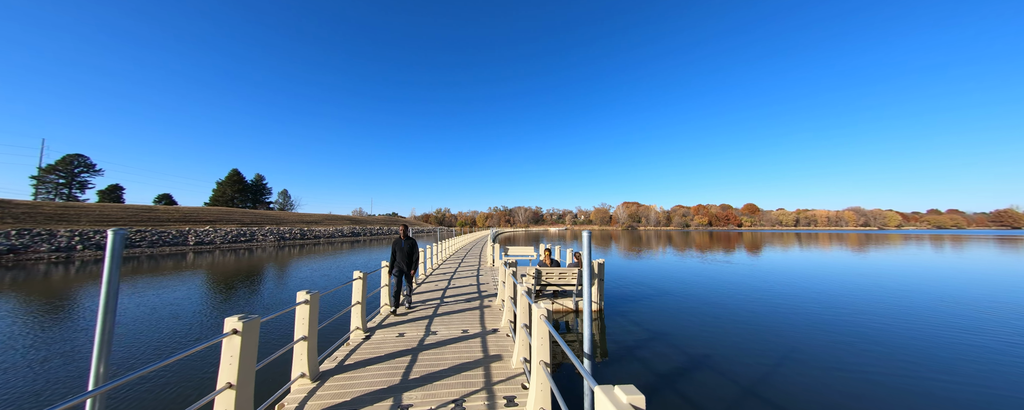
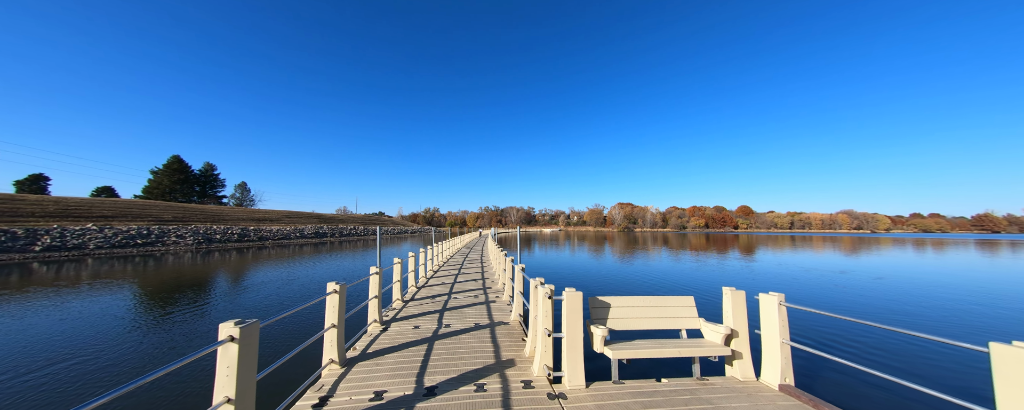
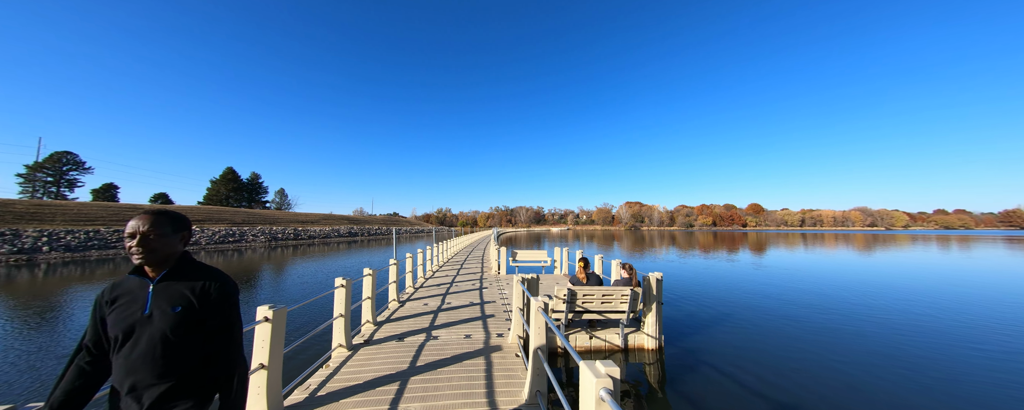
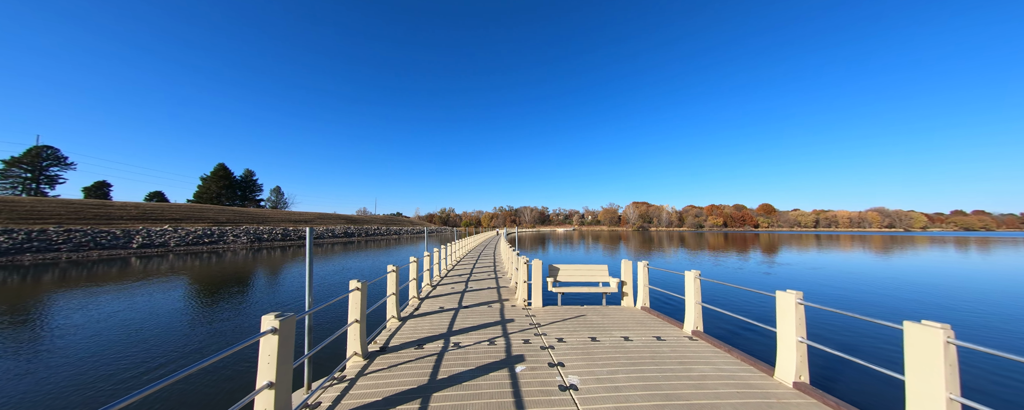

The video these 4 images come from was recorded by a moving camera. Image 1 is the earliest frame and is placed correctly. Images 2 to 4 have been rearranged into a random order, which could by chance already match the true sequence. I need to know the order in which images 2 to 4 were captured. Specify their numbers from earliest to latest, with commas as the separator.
3, 4, 2
